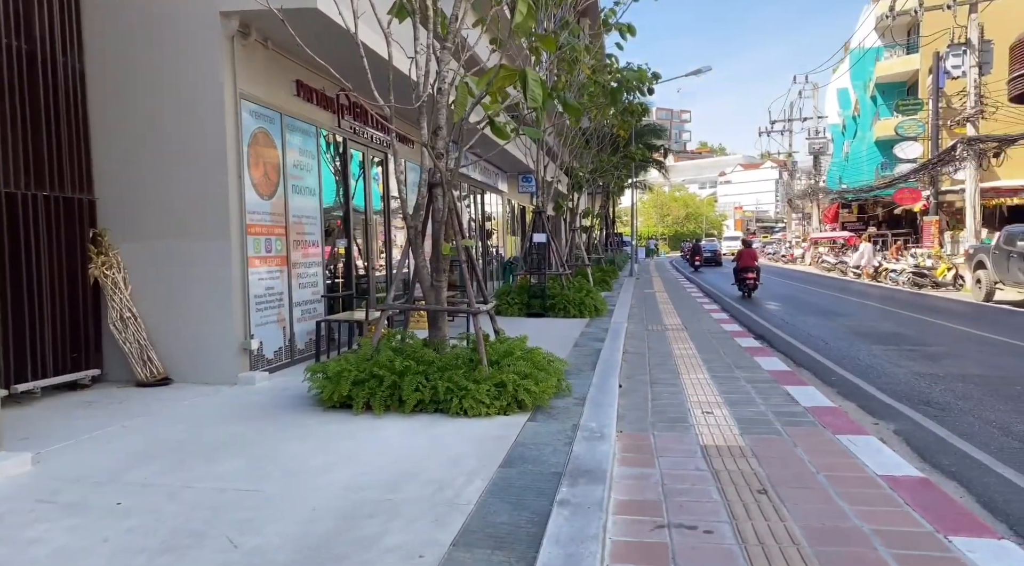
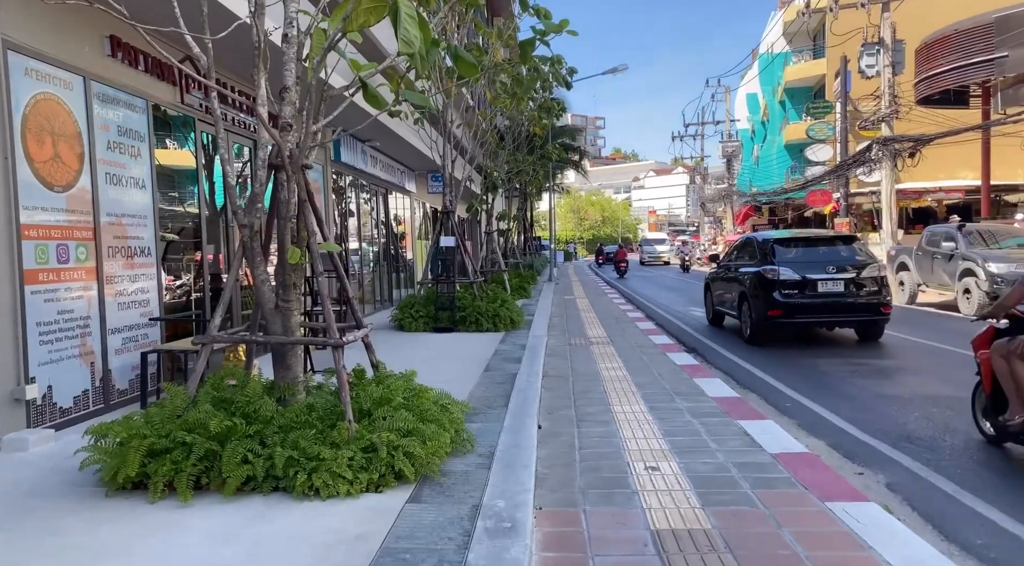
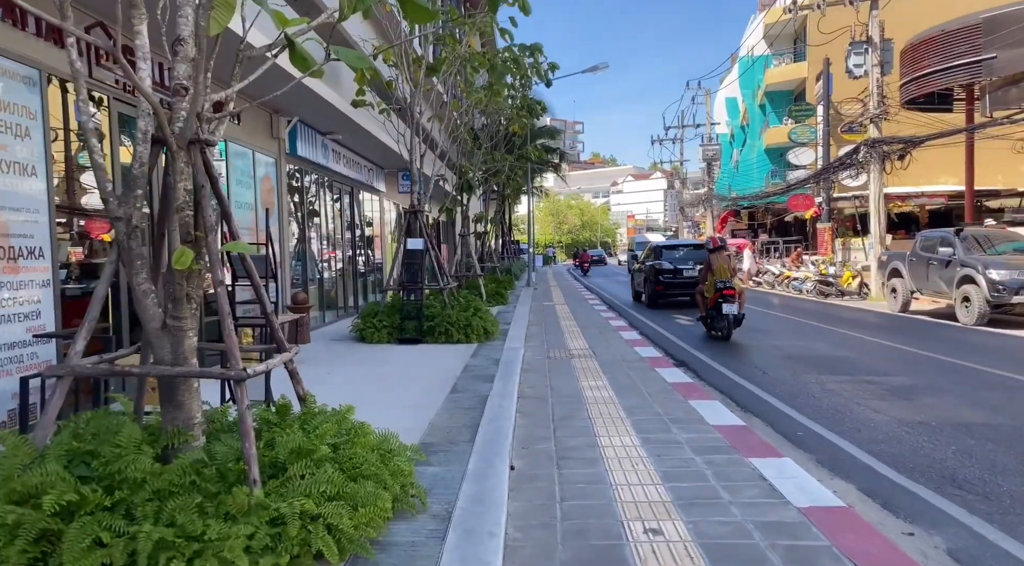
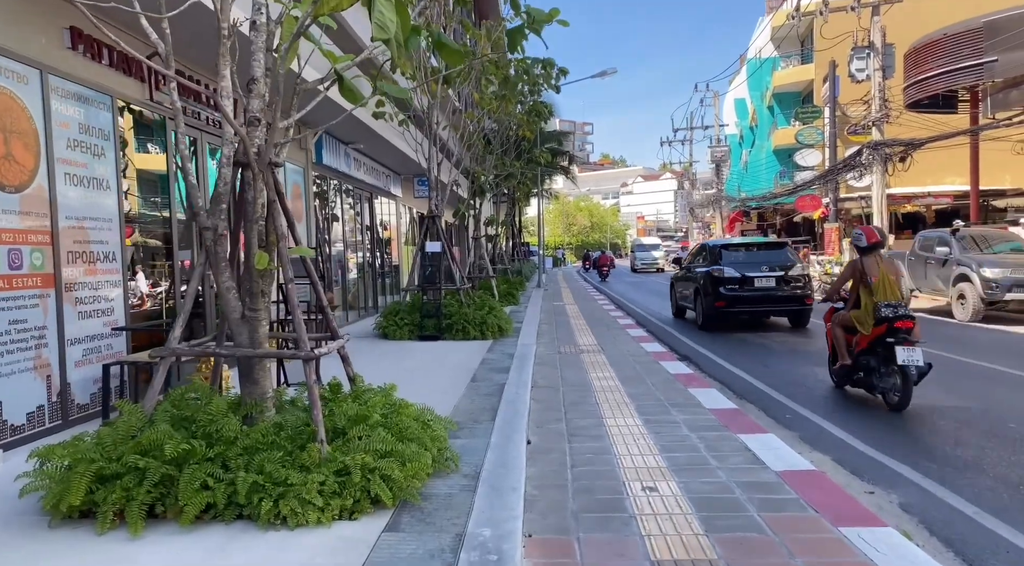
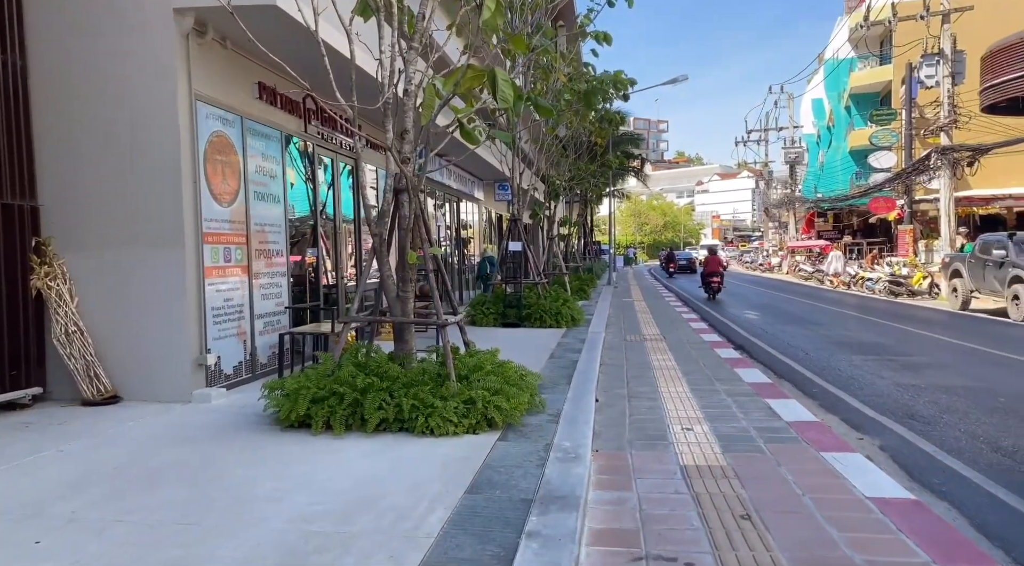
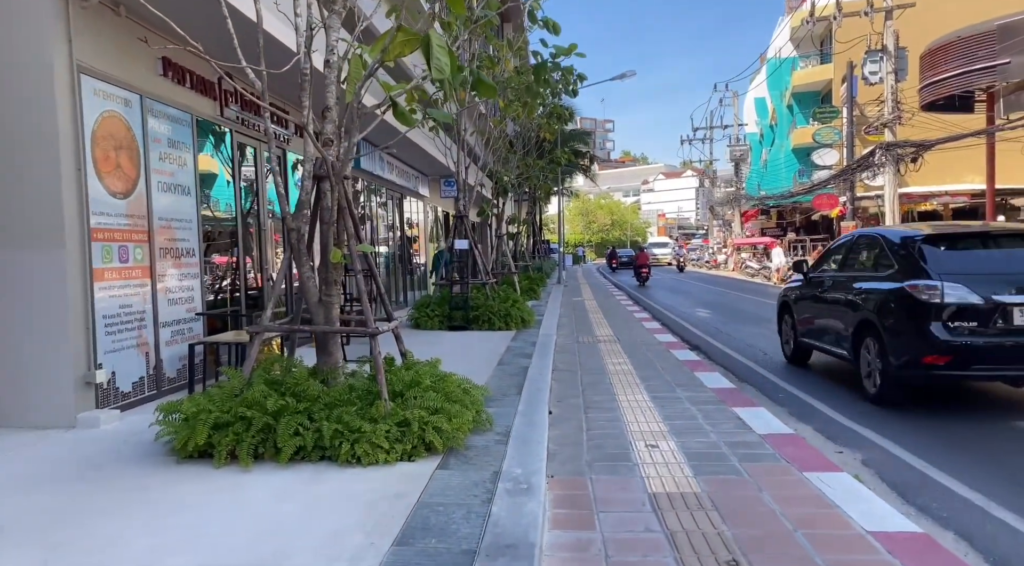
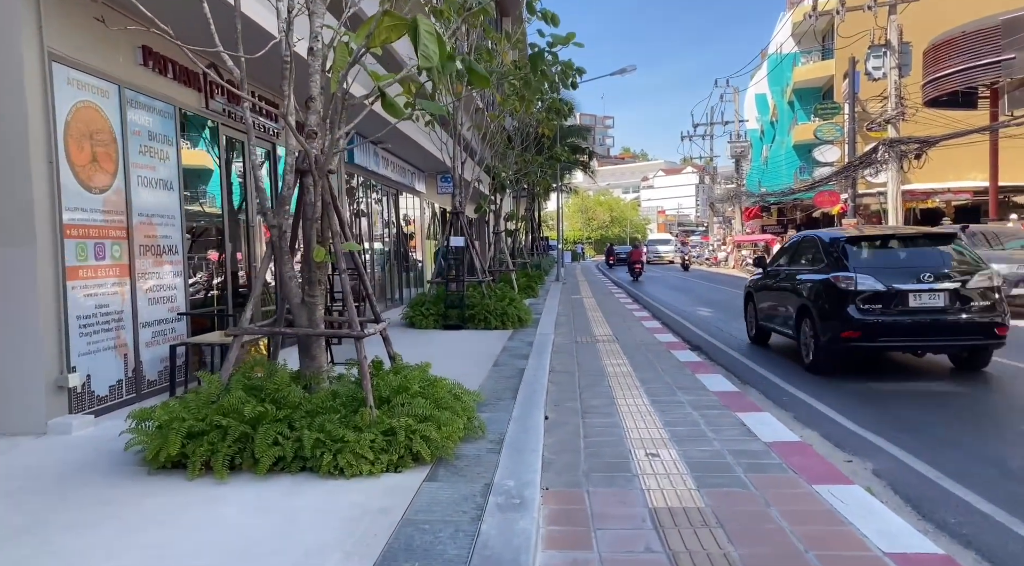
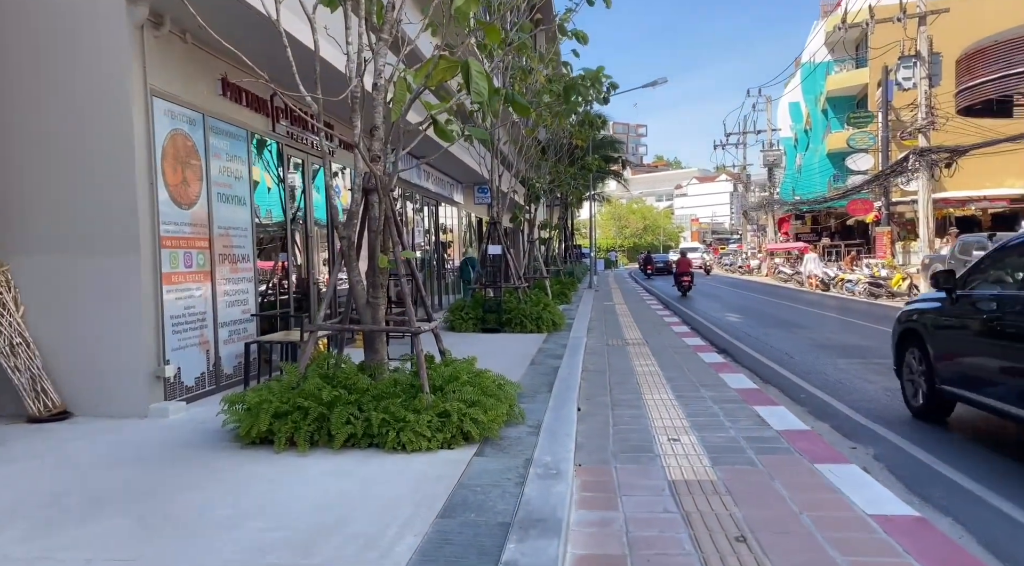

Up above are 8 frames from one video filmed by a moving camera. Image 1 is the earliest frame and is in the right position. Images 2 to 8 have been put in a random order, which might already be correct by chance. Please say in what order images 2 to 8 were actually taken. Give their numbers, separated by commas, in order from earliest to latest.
5, 8, 6, 7, 2, 4, 3
